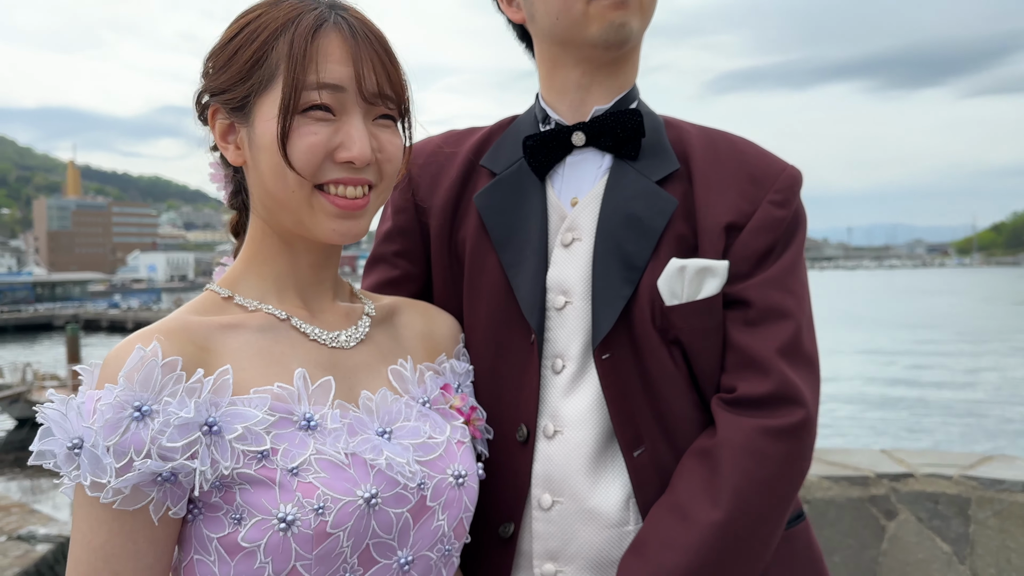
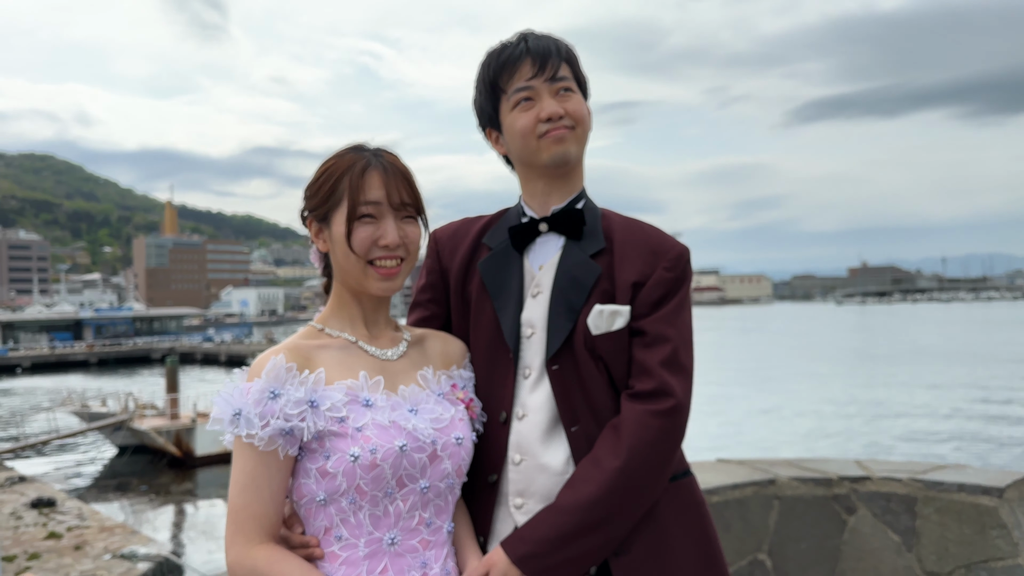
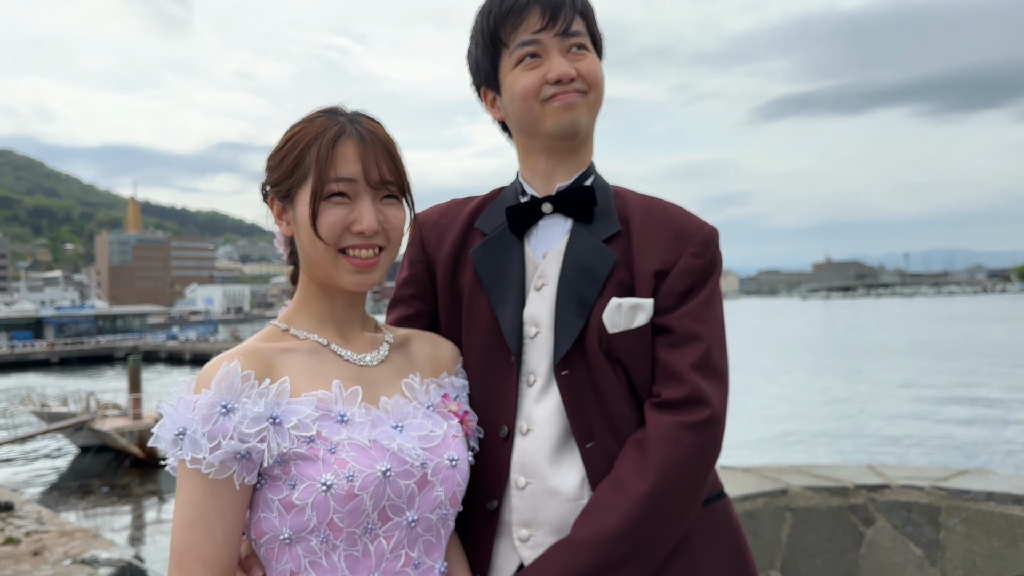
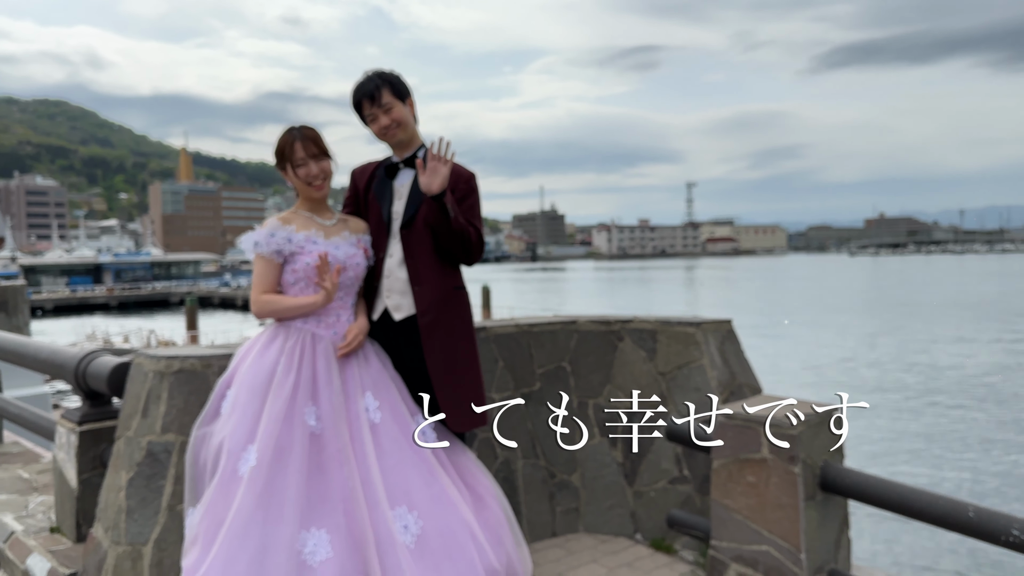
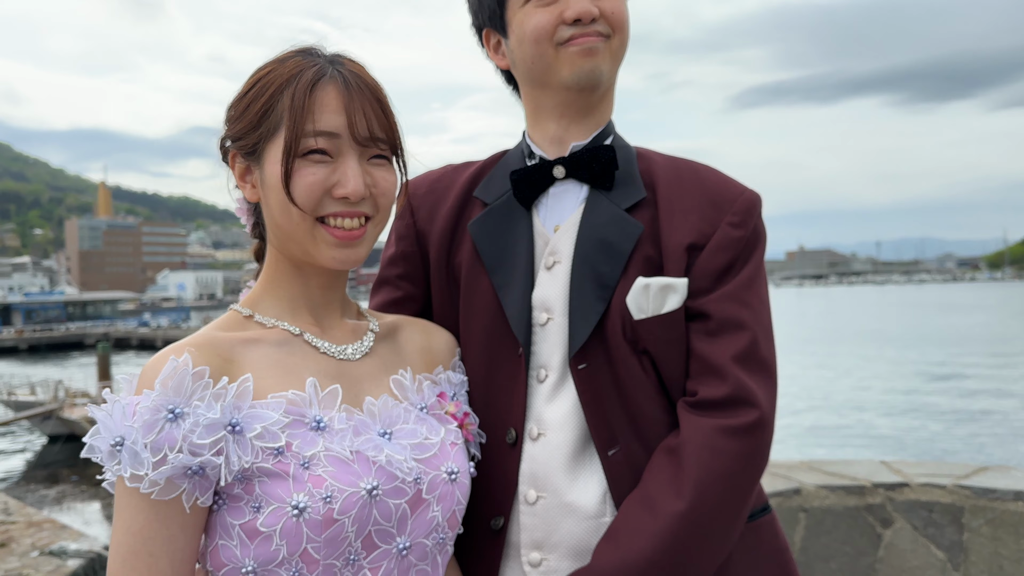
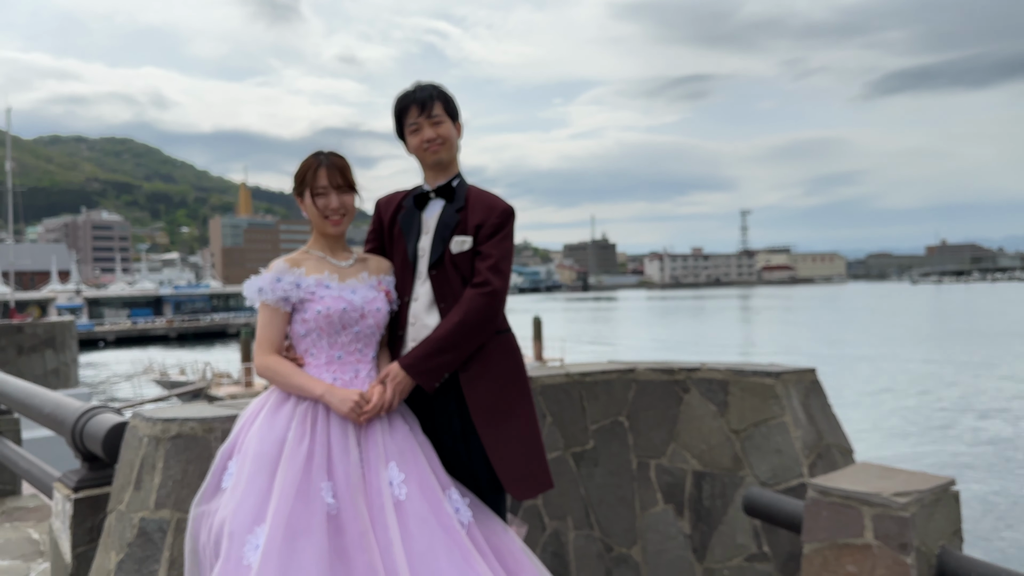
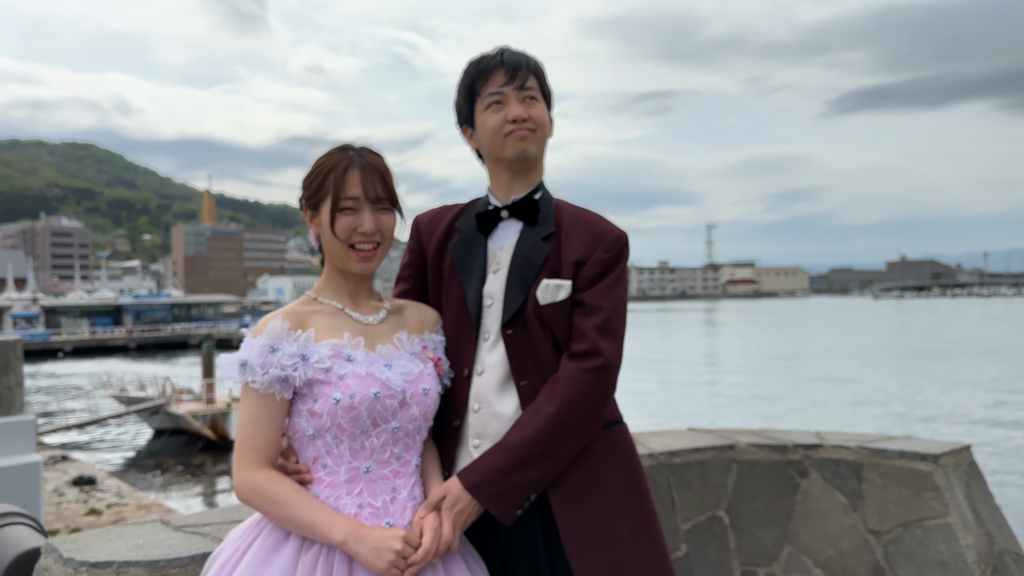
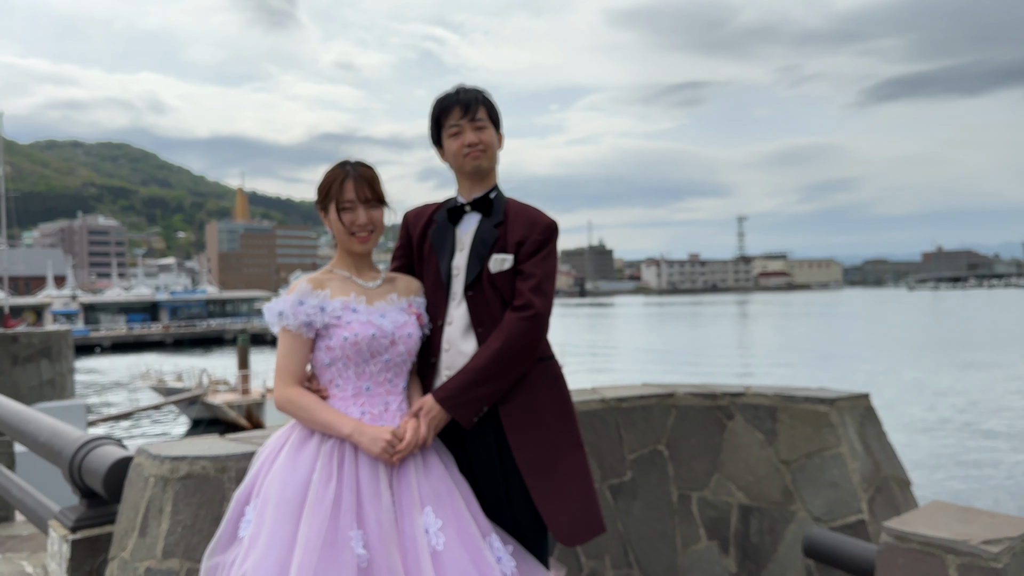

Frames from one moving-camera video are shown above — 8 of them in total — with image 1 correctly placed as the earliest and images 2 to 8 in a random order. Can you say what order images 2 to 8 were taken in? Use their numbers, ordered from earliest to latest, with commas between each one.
5, 3, 2, 7, 8, 6, 4
